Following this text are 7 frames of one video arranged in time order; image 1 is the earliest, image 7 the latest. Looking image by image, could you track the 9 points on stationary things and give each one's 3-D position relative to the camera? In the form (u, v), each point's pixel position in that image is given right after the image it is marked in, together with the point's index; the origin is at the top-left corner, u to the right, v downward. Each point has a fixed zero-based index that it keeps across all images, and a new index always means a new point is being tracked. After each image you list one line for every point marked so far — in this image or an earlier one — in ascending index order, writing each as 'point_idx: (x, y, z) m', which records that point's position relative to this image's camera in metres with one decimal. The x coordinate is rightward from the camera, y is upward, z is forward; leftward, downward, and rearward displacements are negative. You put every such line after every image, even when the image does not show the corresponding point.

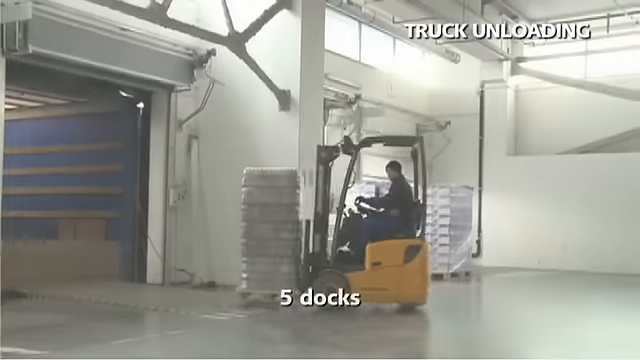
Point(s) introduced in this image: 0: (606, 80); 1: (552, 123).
0: (+5.8, +2.1, +14.4) m
1: (+5.0, +1.2, +15.1) m
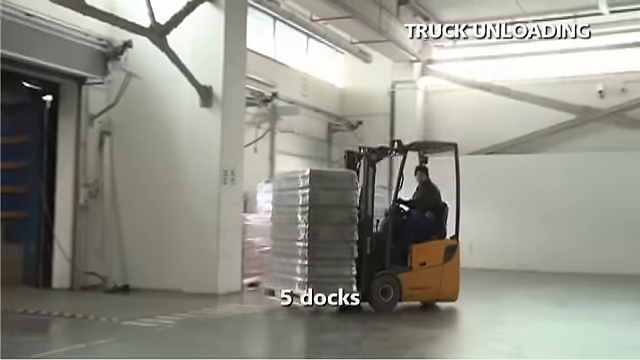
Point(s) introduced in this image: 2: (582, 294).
0: (+4.0, +2.1, +14.9) m
1: (+3.1, +1.2, +15.5) m
2: (+3.4, -1.5, +9.1) m
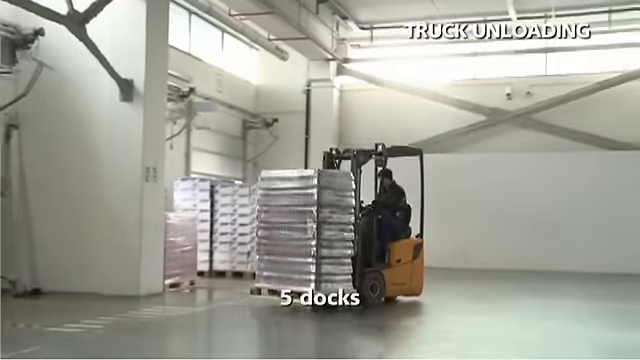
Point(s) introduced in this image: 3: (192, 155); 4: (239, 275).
0: (+2.2, +2.1, +15.2) m
1: (+1.2, +1.3, +15.7) m
2: (+2.4, -1.5, +9.4) m
3: (-2.3, +0.5, +12.7) m
4: (-1.2, -1.4, +10.7) m
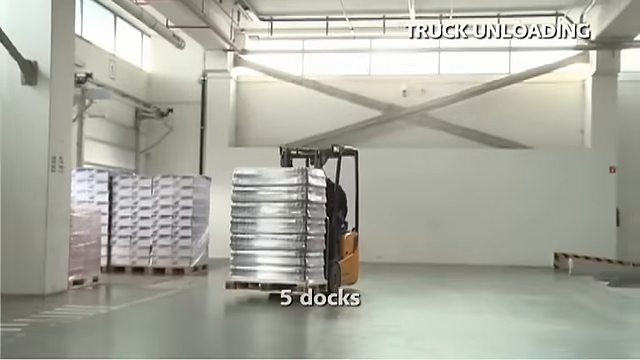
0: (0.0, +2.2, +15.3) m
1: (-1.1, +1.4, +15.6) m
2: (+1.2, -1.4, +9.6) m
3: (-4.1, +0.6, +12.0) m
4: (-2.6, -1.3, +10.2) m
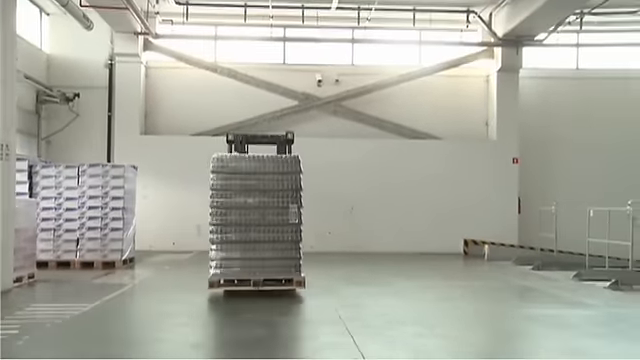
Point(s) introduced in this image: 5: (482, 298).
0: (-1.8, +2.5, +15.0) m
1: (-3.0, +1.7, +15.1) m
2: (+0.3, -1.3, +9.7) m
3: (-5.2, +0.8, +11.1) m
4: (-3.5, -1.2, +9.7) m
5: (+1.8, -1.3, +7.7) m
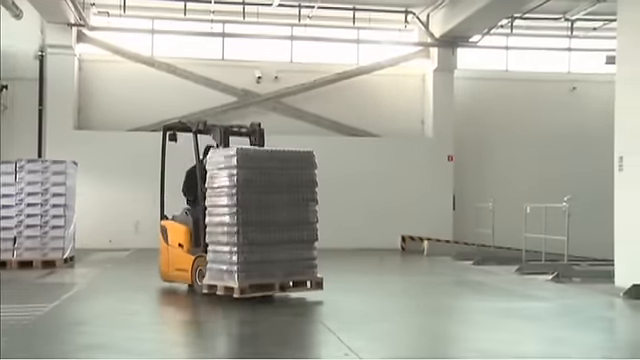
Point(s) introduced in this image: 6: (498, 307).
0: (-3.1, +2.5, +14.8) m
1: (-4.3, +1.7, +14.7) m
2: (-0.4, -1.2, +9.8) m
3: (-6.1, +0.9, +10.5) m
4: (-4.2, -1.1, +9.3) m
5: (+1.3, -1.3, +7.9) m
6: (+1.7, -1.2, +6.8) m
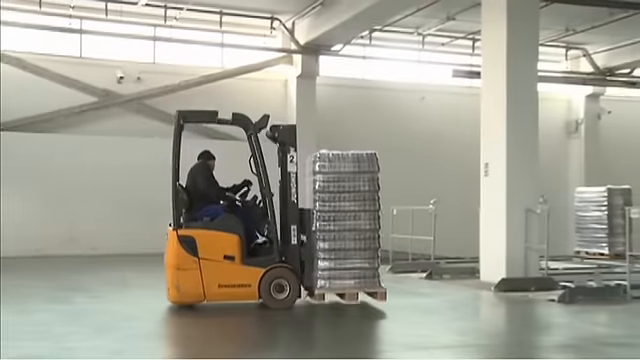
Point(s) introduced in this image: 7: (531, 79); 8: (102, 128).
0: (-5.8, +2.5, +13.9) m
1: (-7.0, +1.7, +13.6) m
2: (-2.1, -1.3, +9.6) m
3: (-7.8, +0.8, +9.1) m
4: (-5.7, -1.1, +8.2) m
5: (0.0, -1.3, +8.1) m
6: (+0.7, -1.3, +7.2) m
7: (+2.7, +1.3, +9.0) m
8: (-4.5, +1.1, +14.4) m
